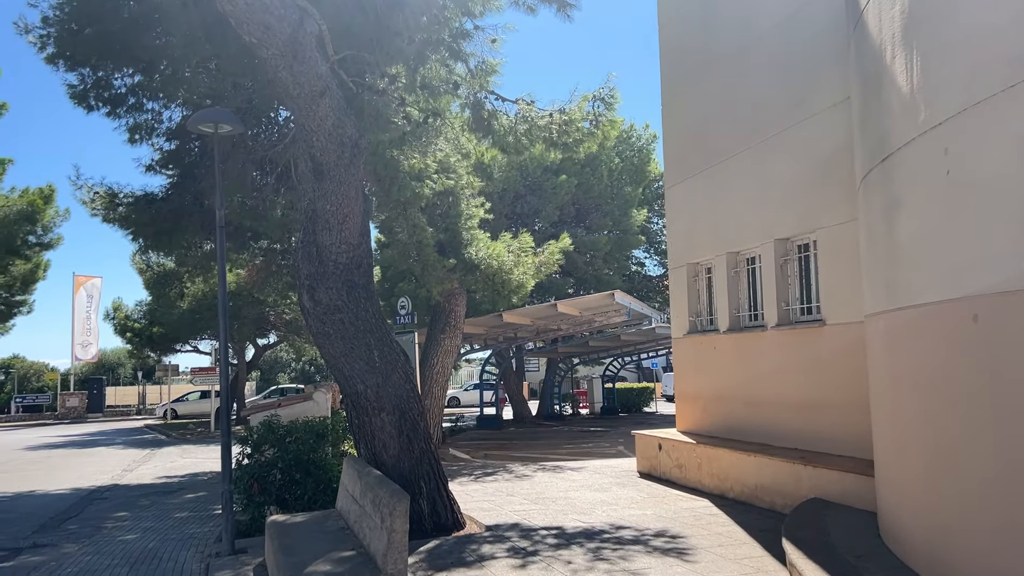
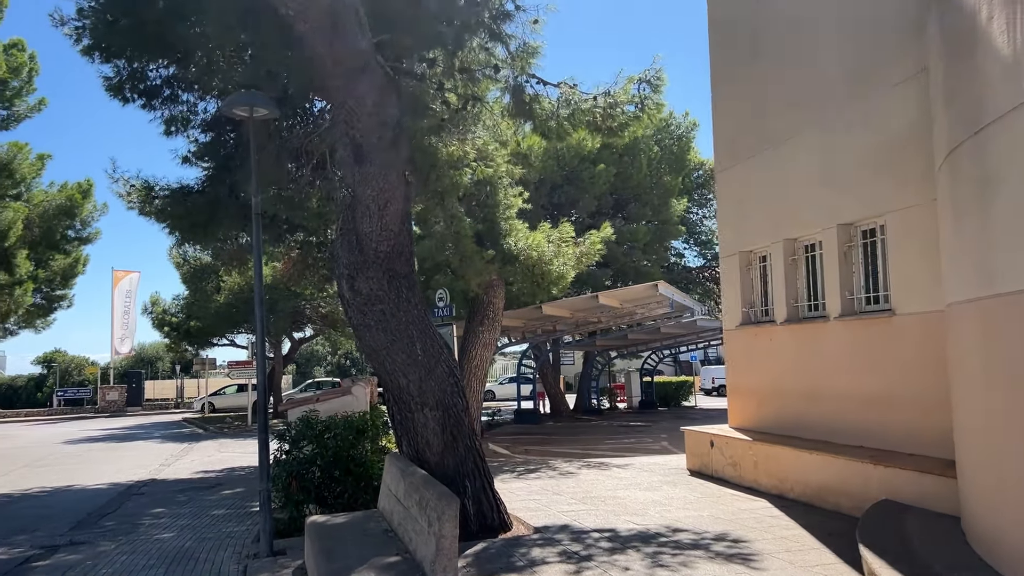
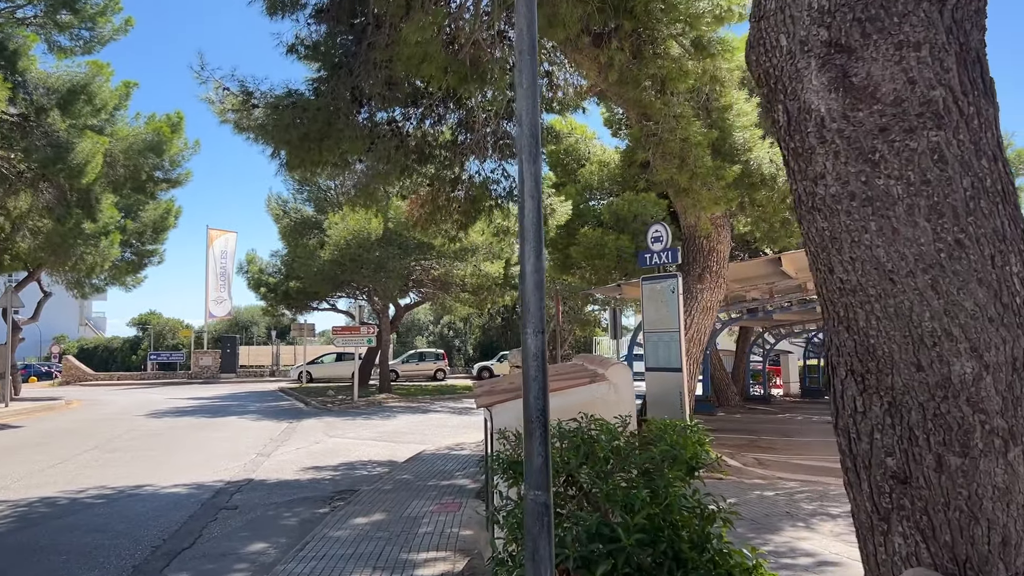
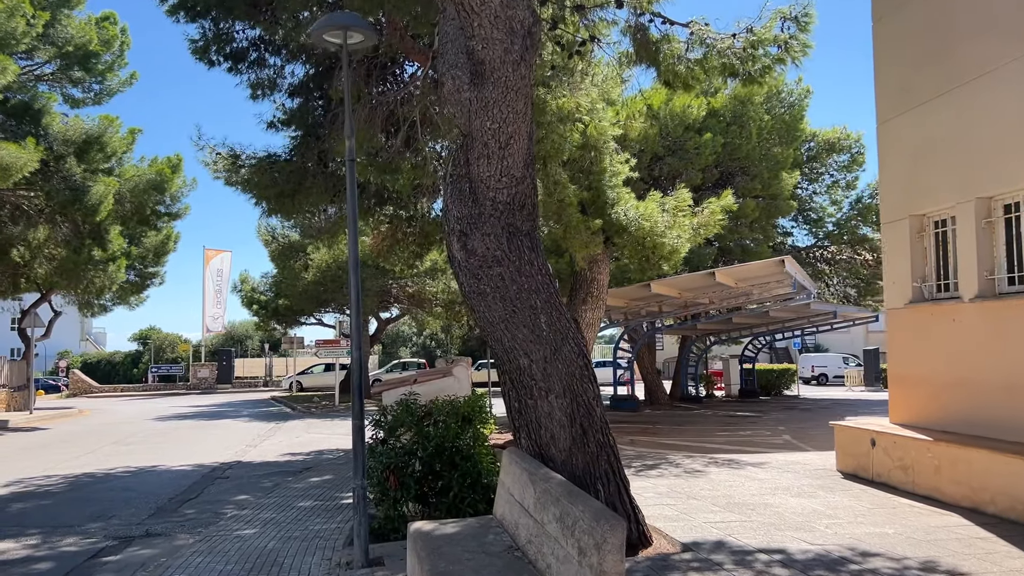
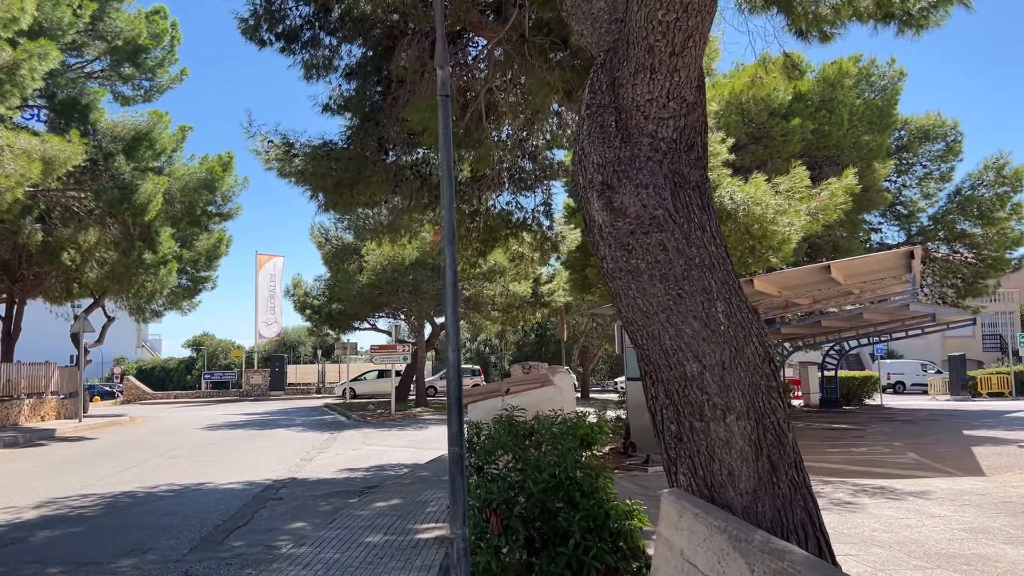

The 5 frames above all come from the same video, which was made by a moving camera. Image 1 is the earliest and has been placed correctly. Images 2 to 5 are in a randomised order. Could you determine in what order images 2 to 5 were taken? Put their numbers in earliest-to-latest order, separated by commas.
2, 4, 5, 3
